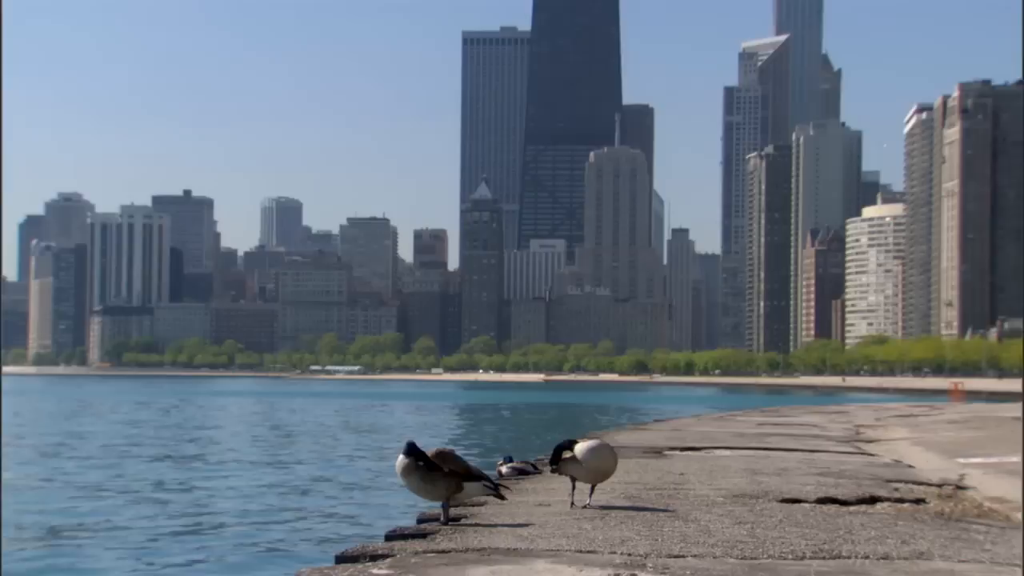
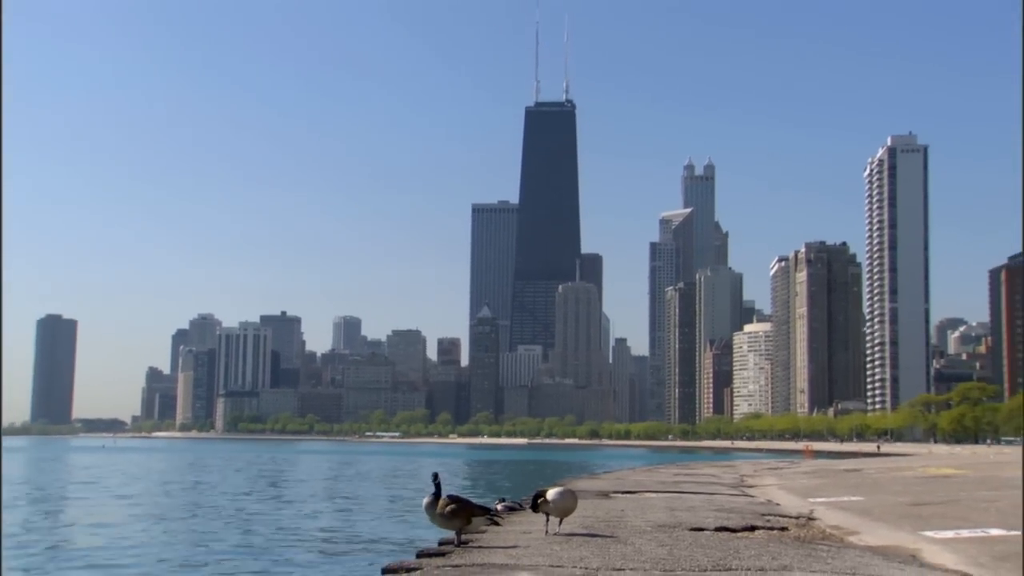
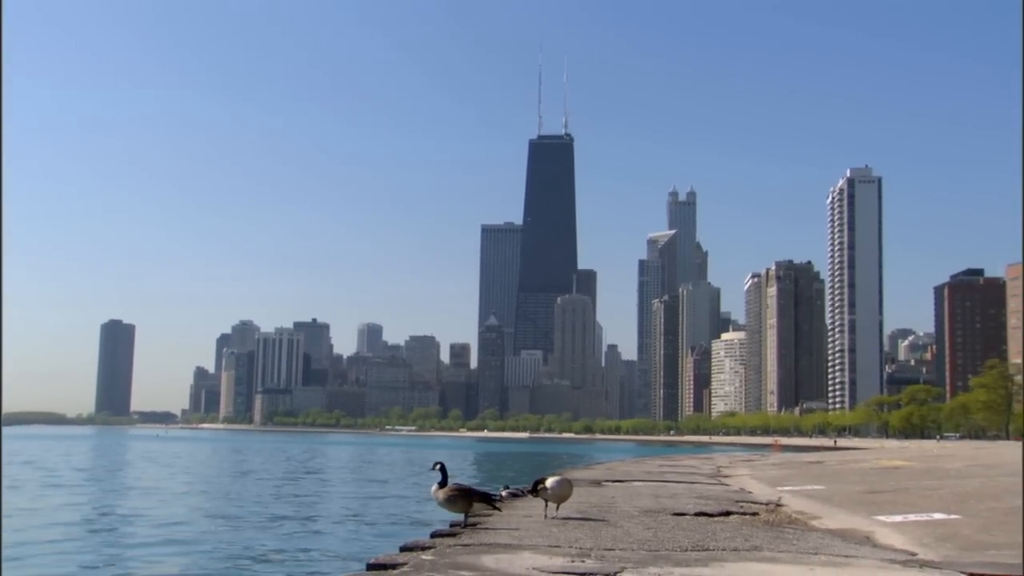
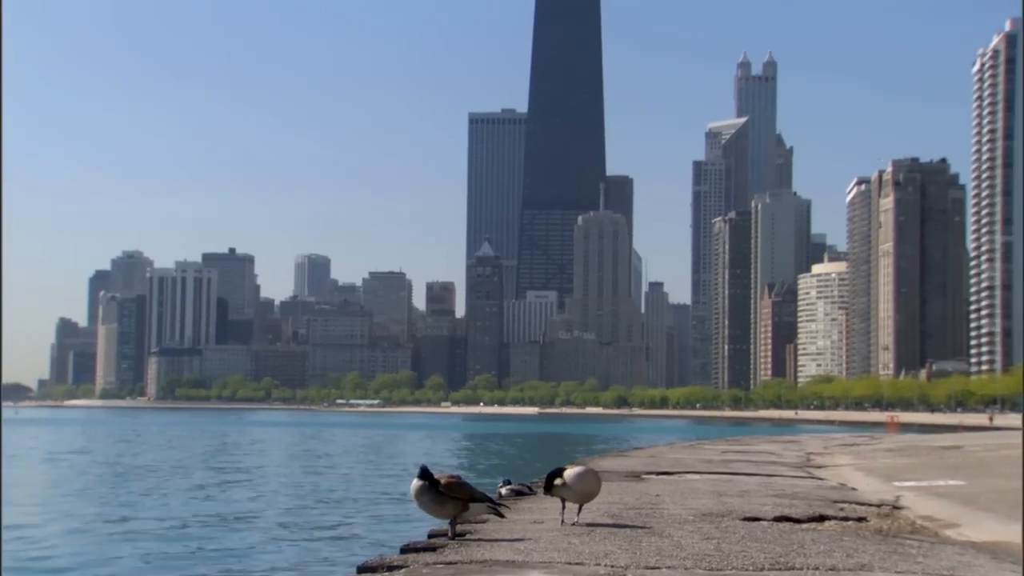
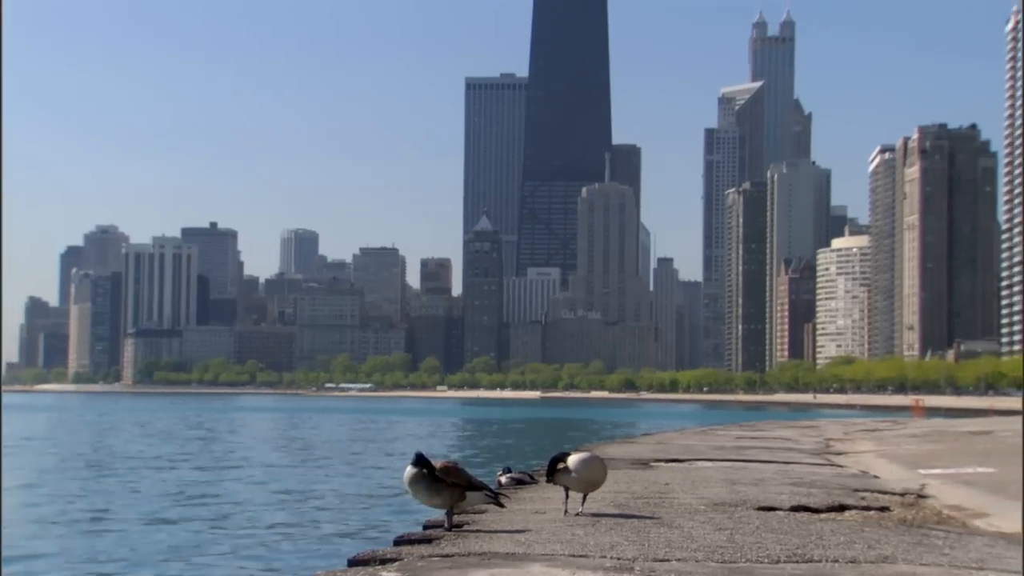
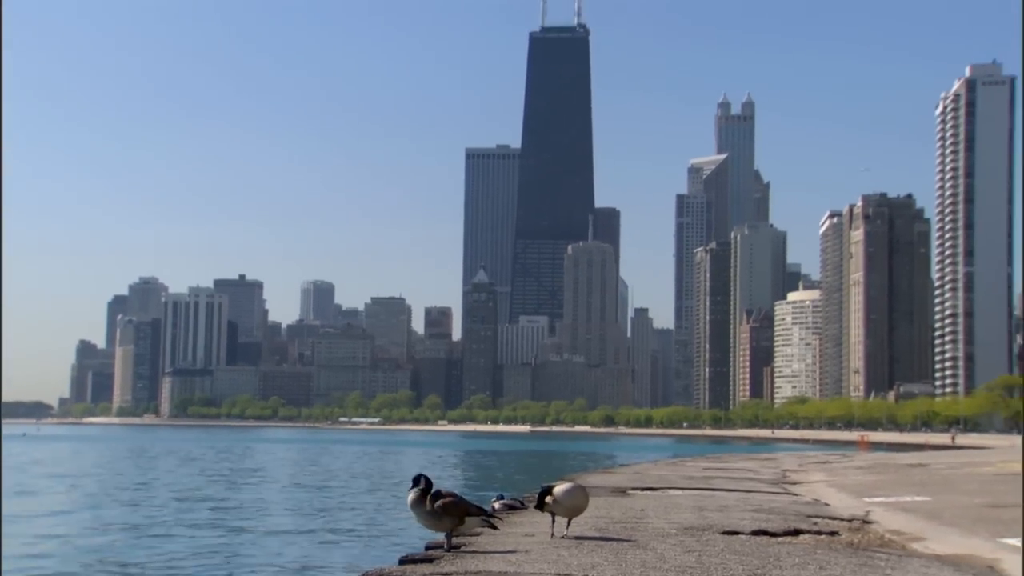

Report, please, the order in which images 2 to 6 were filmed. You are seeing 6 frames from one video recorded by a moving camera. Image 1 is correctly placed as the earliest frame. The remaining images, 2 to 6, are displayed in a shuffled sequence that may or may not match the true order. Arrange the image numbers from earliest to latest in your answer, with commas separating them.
5, 4, 6, 2, 3
